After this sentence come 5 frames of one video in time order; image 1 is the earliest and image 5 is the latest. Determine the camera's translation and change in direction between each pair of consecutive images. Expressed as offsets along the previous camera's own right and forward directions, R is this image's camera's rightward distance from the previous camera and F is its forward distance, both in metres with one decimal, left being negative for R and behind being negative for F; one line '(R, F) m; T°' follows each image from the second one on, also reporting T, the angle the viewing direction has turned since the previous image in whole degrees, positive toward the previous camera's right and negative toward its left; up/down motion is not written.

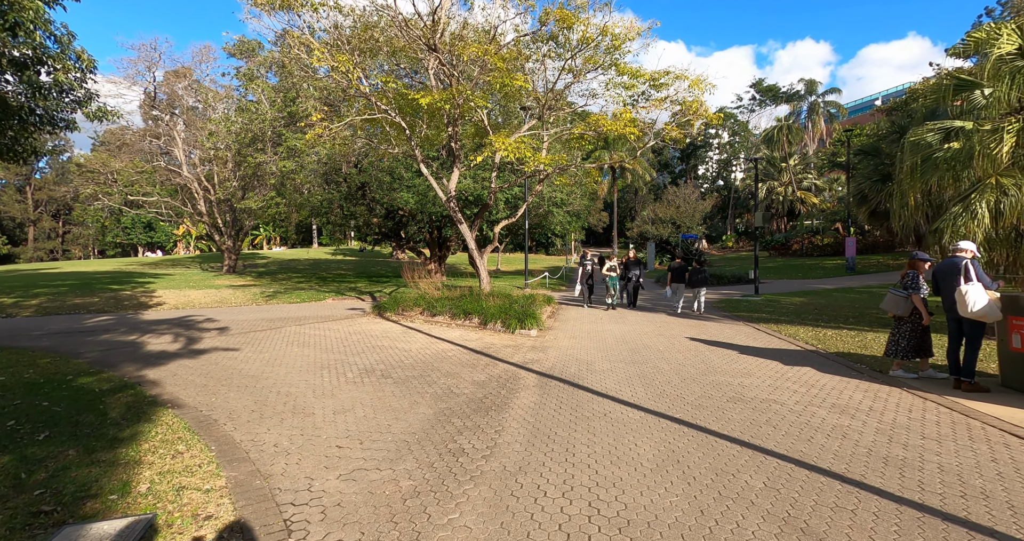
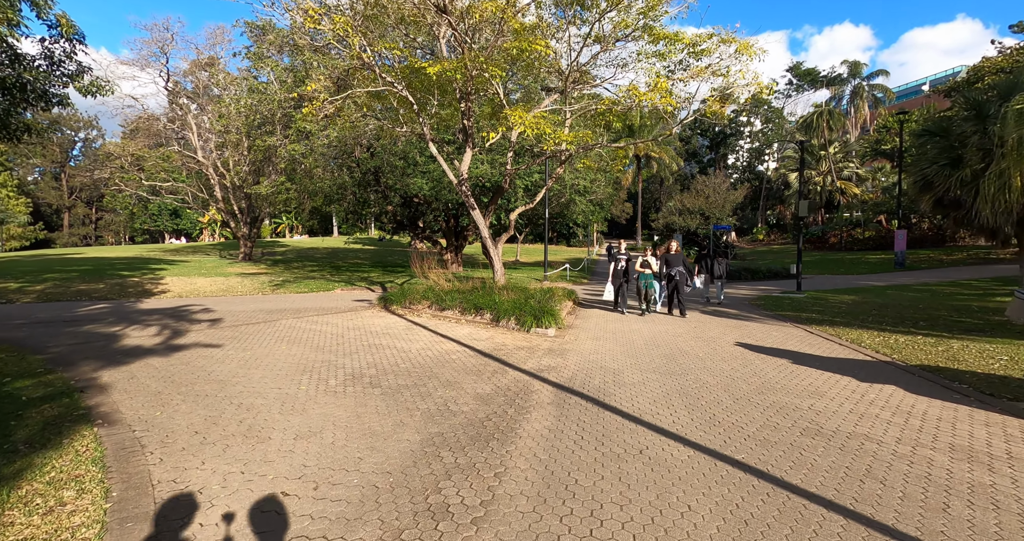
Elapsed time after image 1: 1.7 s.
(+0.1, +1.1) m; -3°
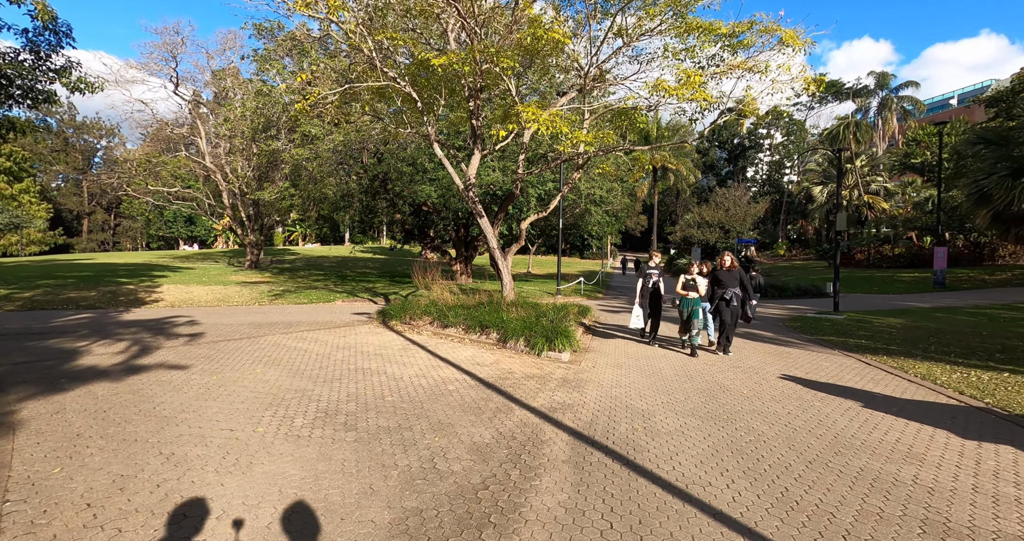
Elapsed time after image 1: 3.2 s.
(0.0, +1.0) m; -2°
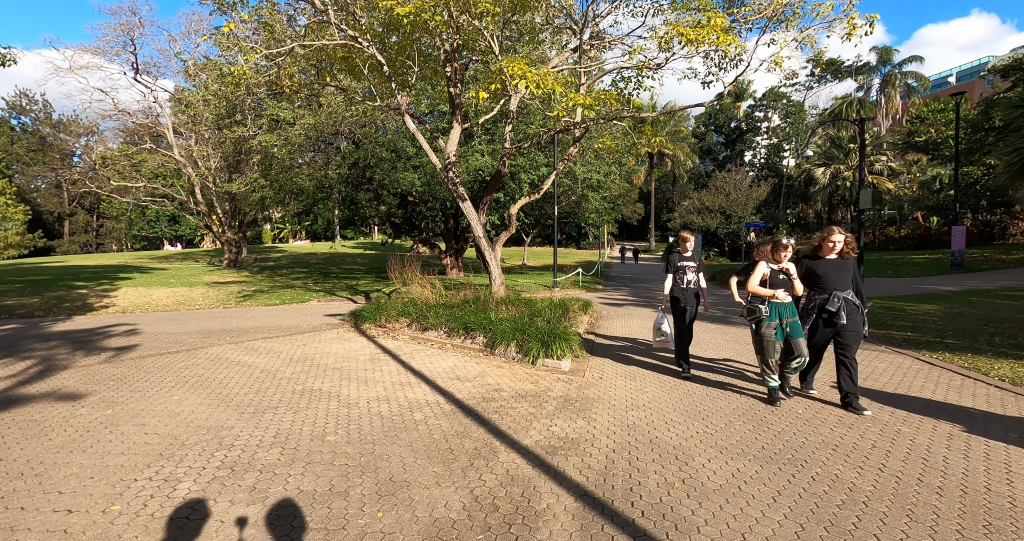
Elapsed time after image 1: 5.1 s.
(+0.1, +1.3) m; +1°
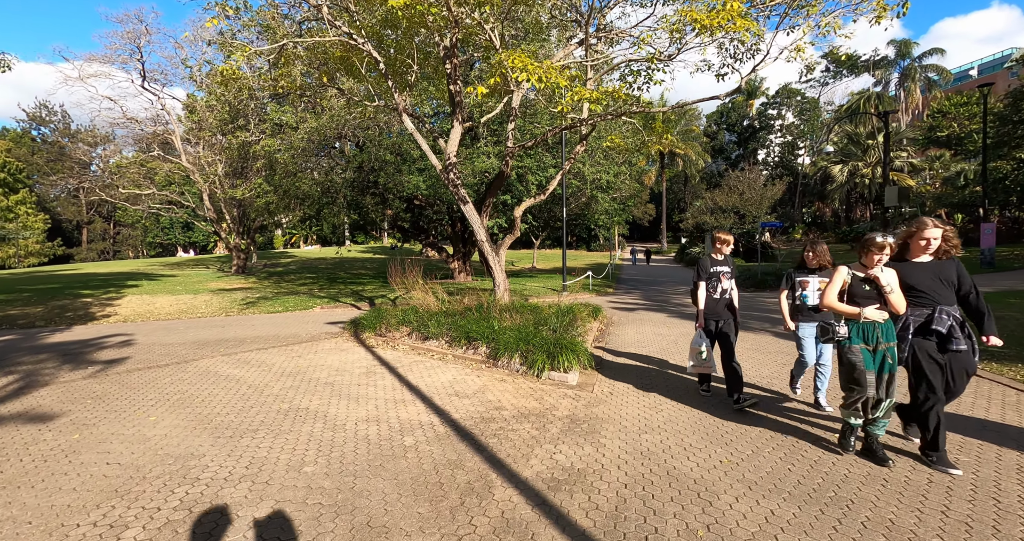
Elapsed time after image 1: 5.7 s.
(+0.1, +0.4) m; -1°
